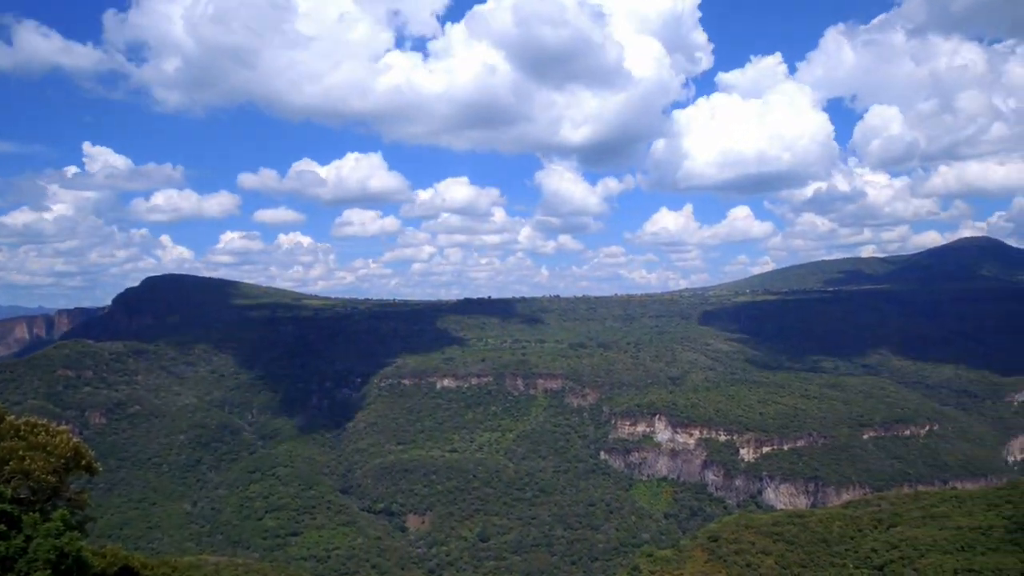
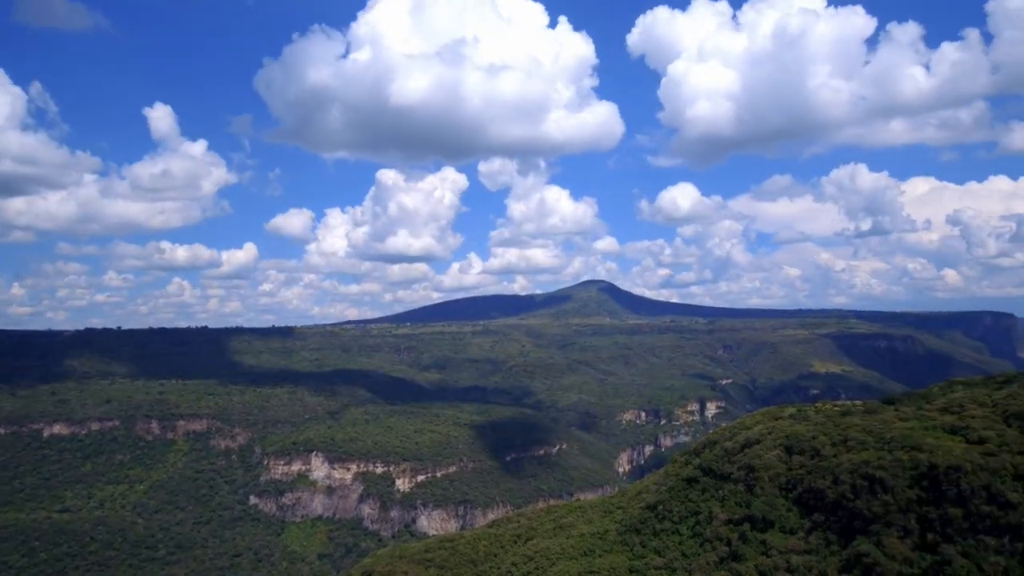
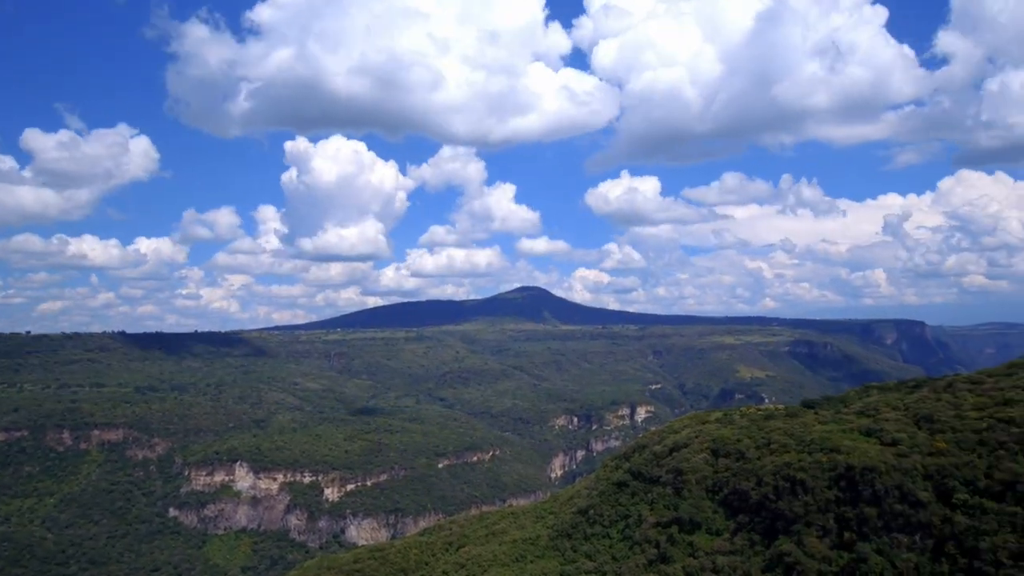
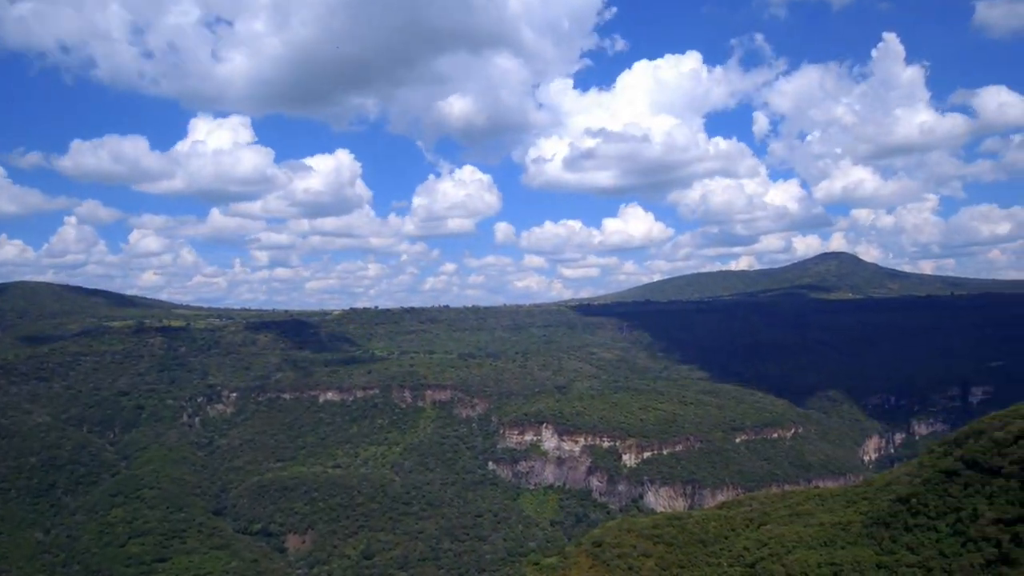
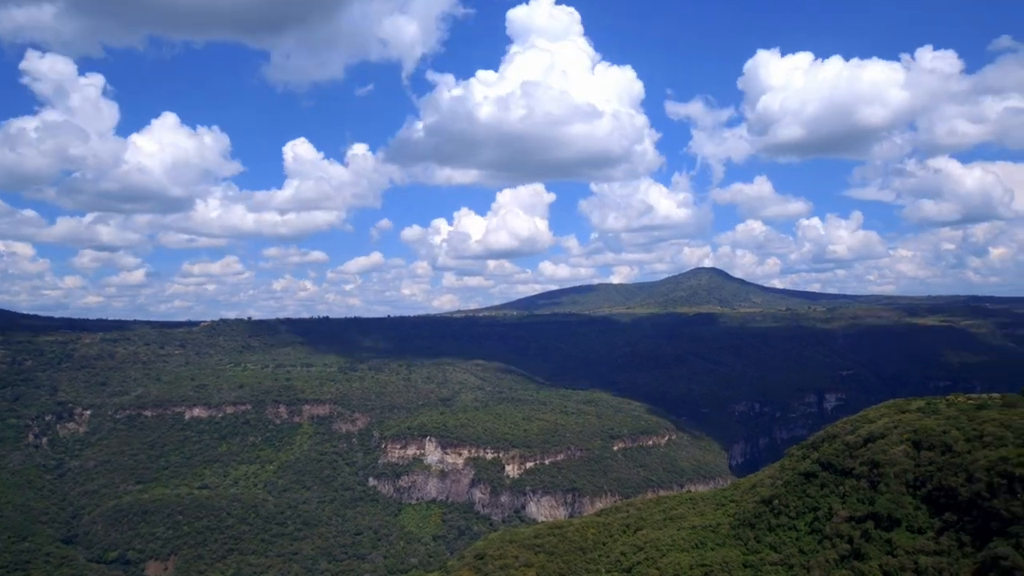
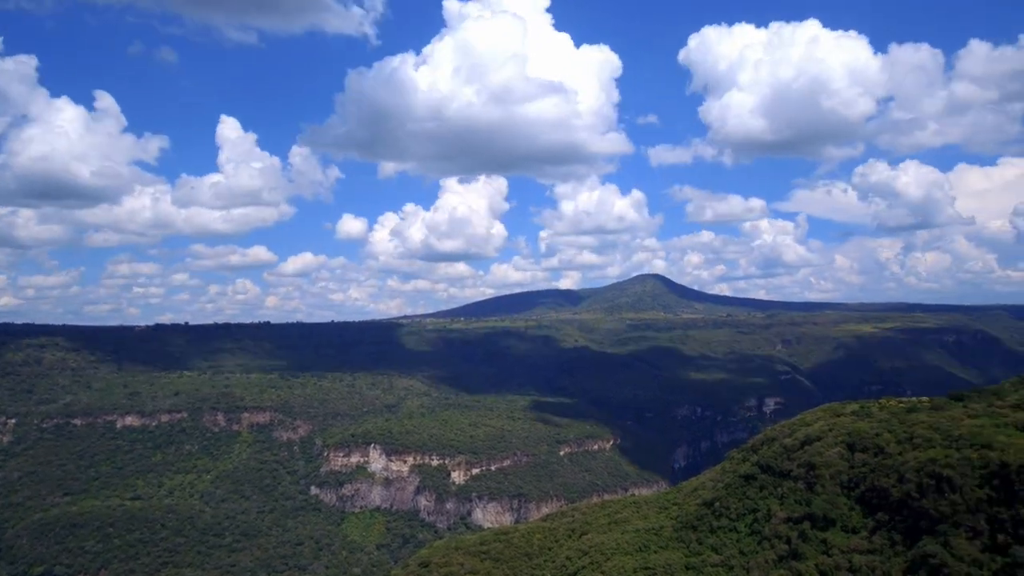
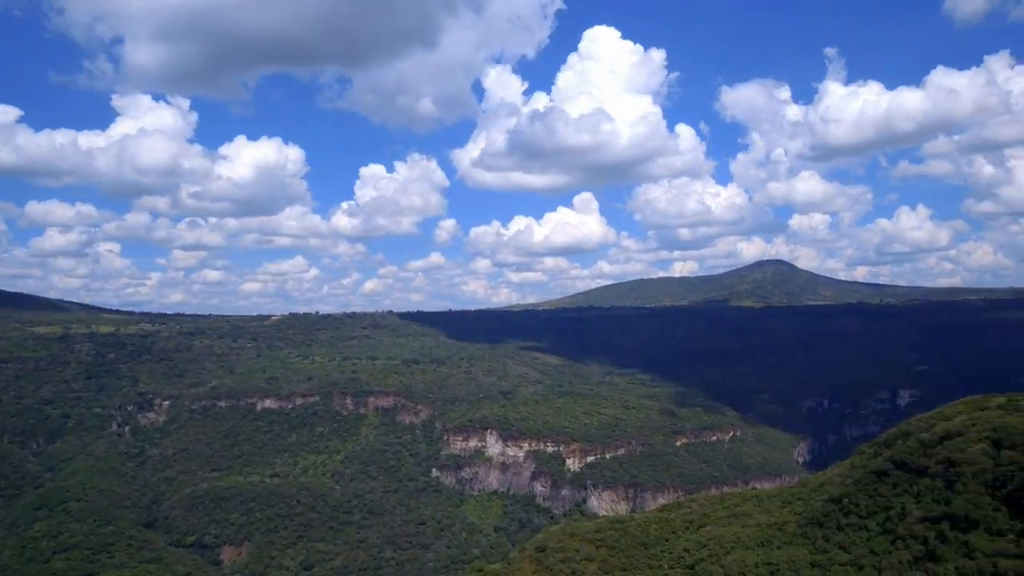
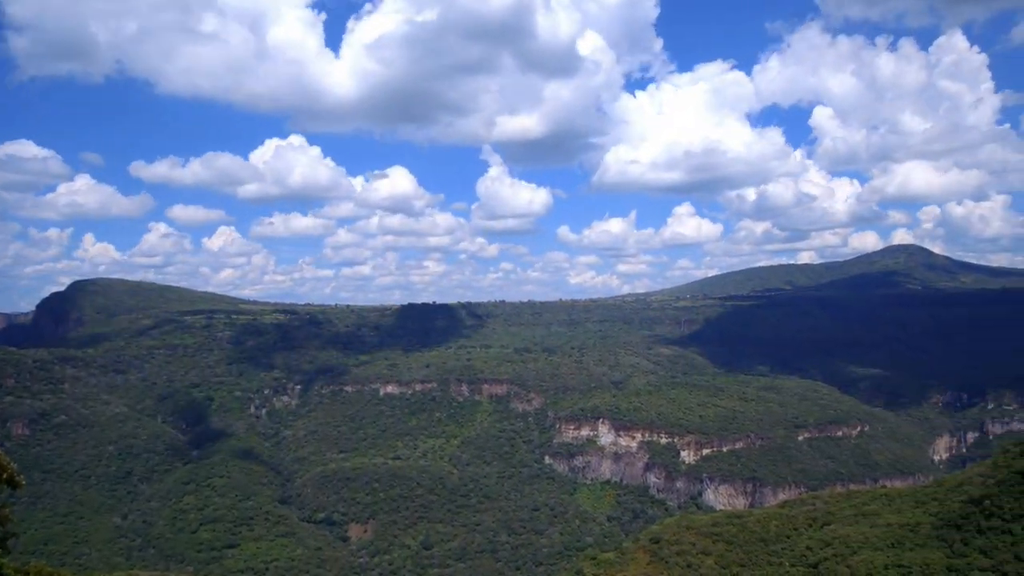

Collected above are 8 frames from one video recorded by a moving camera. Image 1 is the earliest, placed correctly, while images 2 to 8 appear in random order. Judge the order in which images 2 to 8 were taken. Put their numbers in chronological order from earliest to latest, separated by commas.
8, 4, 7, 5, 6, 2, 3
